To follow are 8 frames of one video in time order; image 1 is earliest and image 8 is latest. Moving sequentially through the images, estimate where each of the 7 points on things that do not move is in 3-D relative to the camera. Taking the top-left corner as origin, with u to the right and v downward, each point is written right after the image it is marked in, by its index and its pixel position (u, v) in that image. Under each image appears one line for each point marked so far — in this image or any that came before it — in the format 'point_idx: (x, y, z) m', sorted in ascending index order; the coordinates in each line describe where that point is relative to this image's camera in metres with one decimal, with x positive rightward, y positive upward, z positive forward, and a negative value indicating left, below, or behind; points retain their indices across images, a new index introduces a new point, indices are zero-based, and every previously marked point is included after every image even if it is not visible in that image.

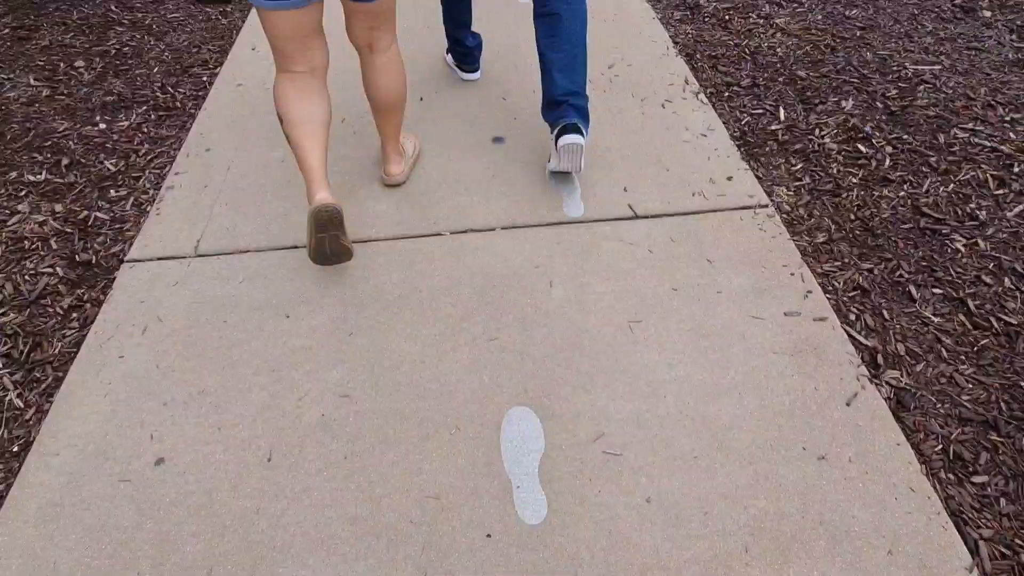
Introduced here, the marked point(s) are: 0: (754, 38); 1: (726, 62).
0: (+1.2, +1.2, +2.9) m
1: (+1.0, +1.0, +2.8) m
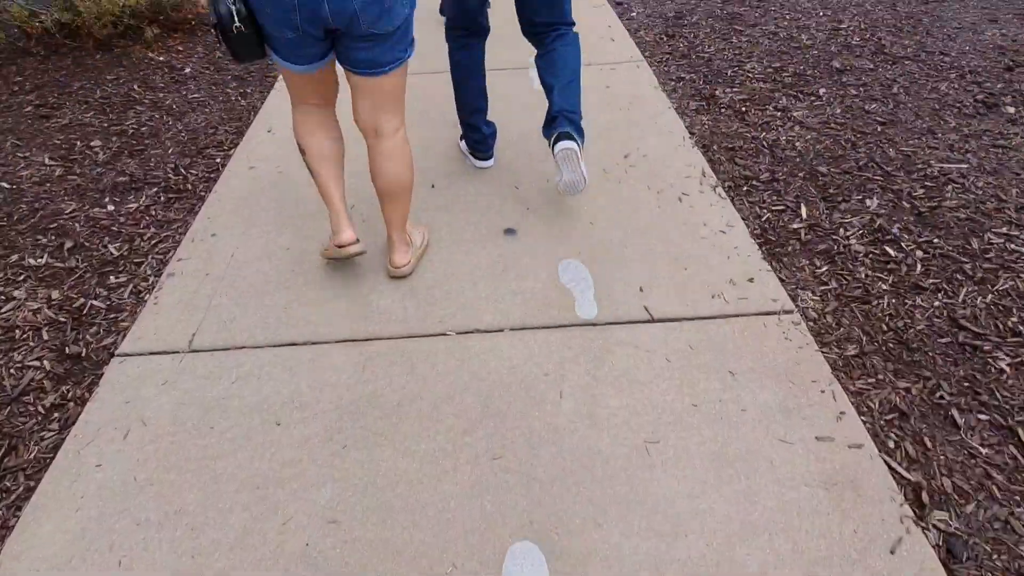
0: (+1.2, +0.7, +2.9) m
1: (+1.0, +0.6, +2.7) m
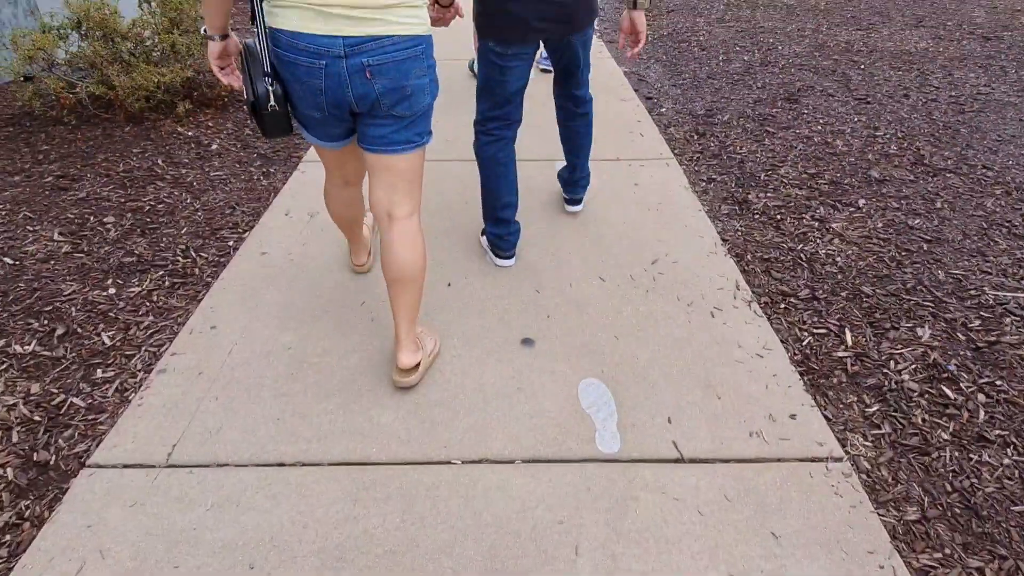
0: (+1.3, +0.2, +2.7) m
1: (+1.1, +0.1, +2.6) m
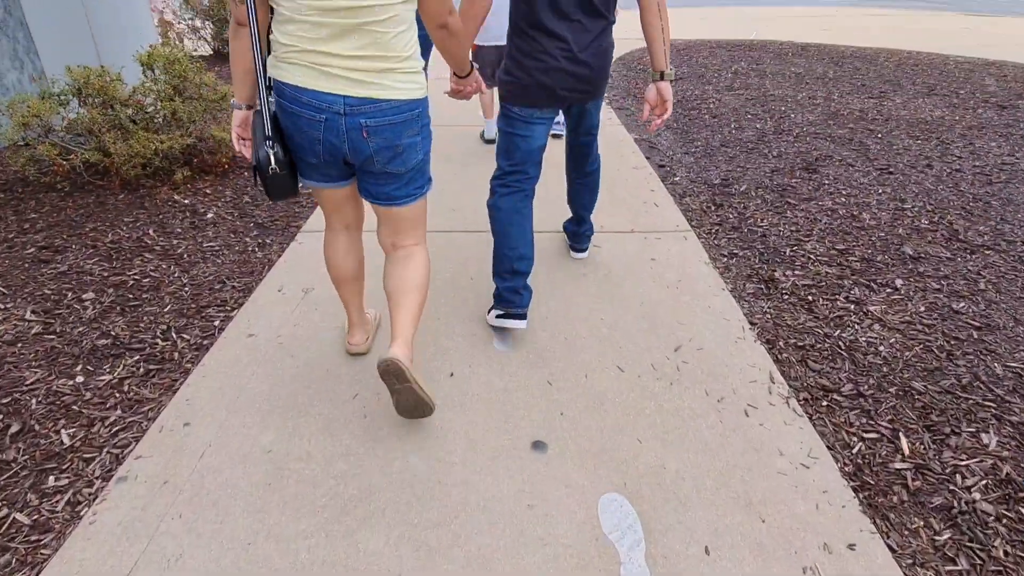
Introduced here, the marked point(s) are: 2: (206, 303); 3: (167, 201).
0: (+1.4, -0.2, +2.5) m
1: (+1.2, -0.3, +2.3) m
2: (-1.3, -0.1, +2.7) m
3: (-2.0, +0.5, +3.5) m
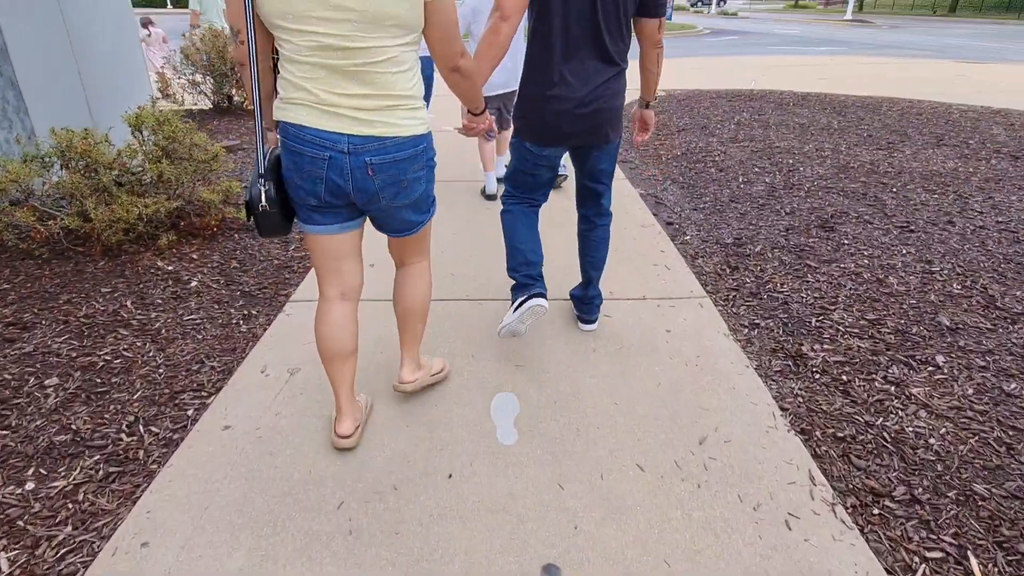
0: (+1.4, -0.5, +2.2) m
1: (+1.2, -0.6, +2.1) m
2: (-1.3, -0.4, +2.4) m
3: (-2.0, +0.1, +3.3) m
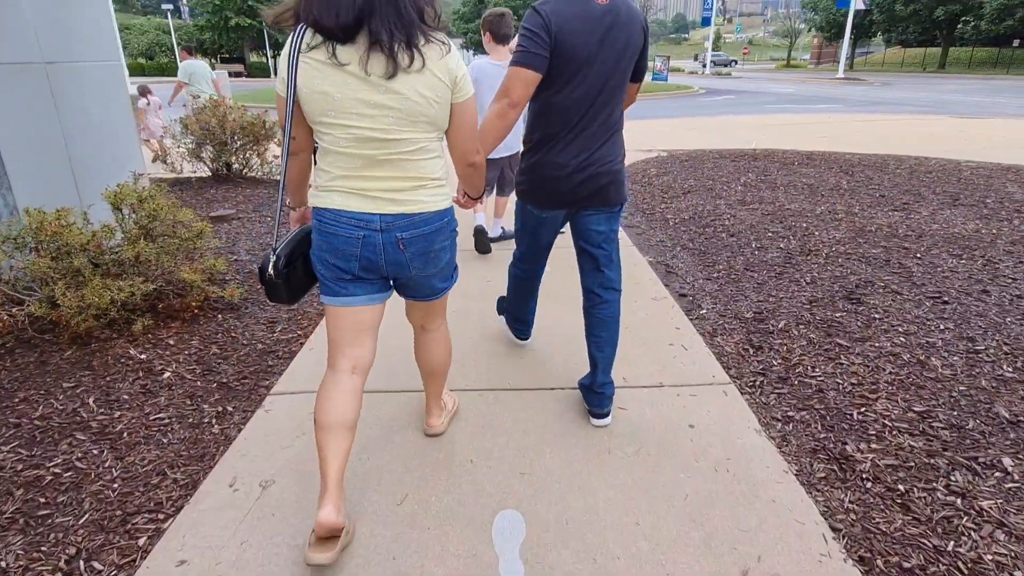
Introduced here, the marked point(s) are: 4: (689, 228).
0: (+1.4, -0.8, +1.9) m
1: (+1.2, -0.9, +1.7) m
2: (-1.3, -0.8, +2.1) m
3: (-2.0, -0.3, +3.1) m
4: (+1.5, +0.5, +5.3) m
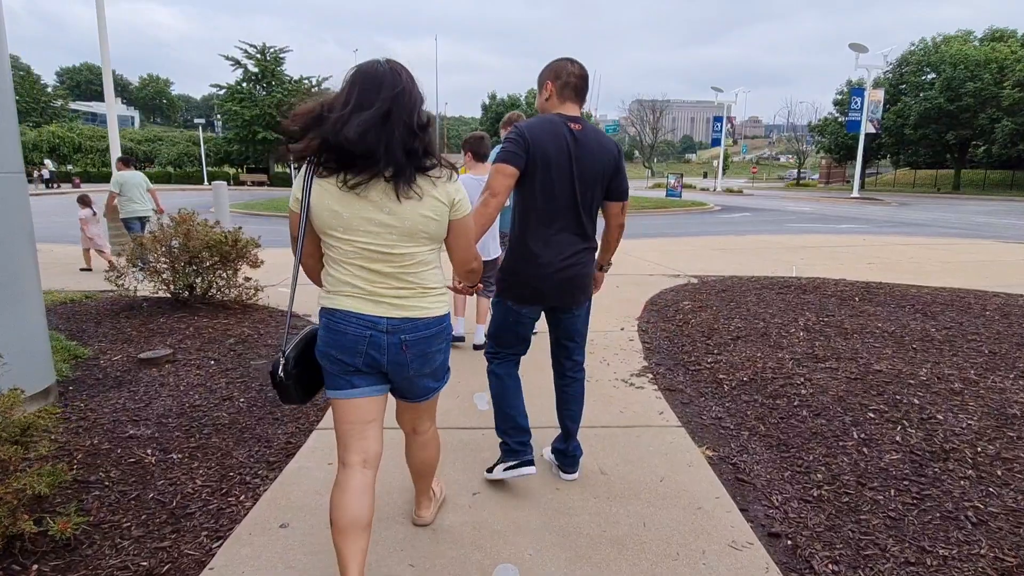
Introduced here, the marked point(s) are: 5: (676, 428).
0: (+1.3, -1.4, +0.4) m
1: (+1.1, -1.4, +0.2) m
2: (-1.4, -1.4, +0.6) m
3: (-2.0, -1.1, +1.7) m
4: (+1.6, -0.7, +4.0) m
5: (+1.0, -0.8, +3.6) m
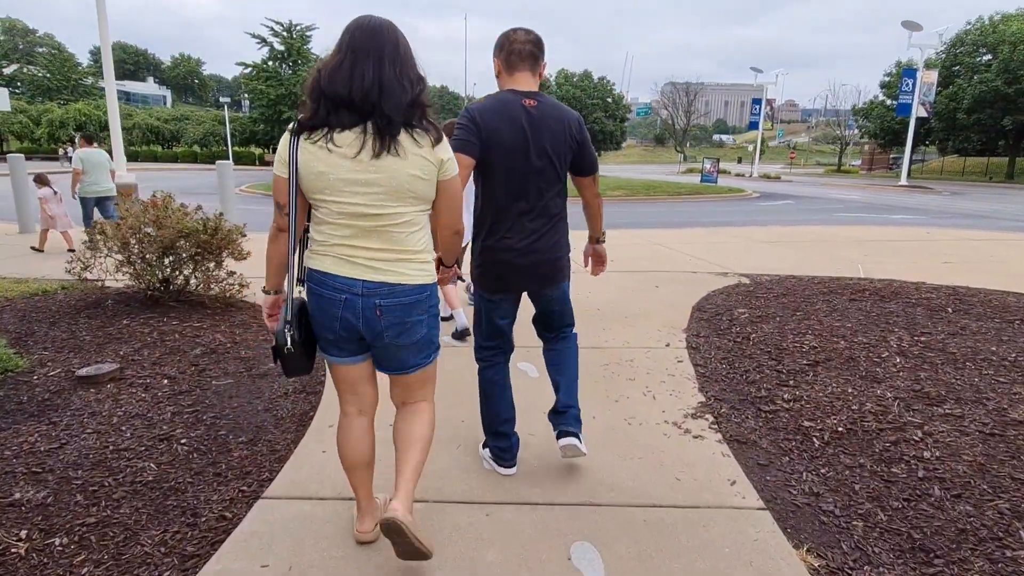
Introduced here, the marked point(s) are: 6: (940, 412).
0: (+1.2, -1.6, -0.6) m
1: (+1.0, -1.7, -0.8) m
2: (-1.4, -1.5, -0.3) m
3: (-2.0, -1.2, +0.8) m
4: (+1.6, -0.8, +2.9) m
5: (+1.0, -0.9, +2.5) m
6: (+2.4, -0.7, +3.4) m
